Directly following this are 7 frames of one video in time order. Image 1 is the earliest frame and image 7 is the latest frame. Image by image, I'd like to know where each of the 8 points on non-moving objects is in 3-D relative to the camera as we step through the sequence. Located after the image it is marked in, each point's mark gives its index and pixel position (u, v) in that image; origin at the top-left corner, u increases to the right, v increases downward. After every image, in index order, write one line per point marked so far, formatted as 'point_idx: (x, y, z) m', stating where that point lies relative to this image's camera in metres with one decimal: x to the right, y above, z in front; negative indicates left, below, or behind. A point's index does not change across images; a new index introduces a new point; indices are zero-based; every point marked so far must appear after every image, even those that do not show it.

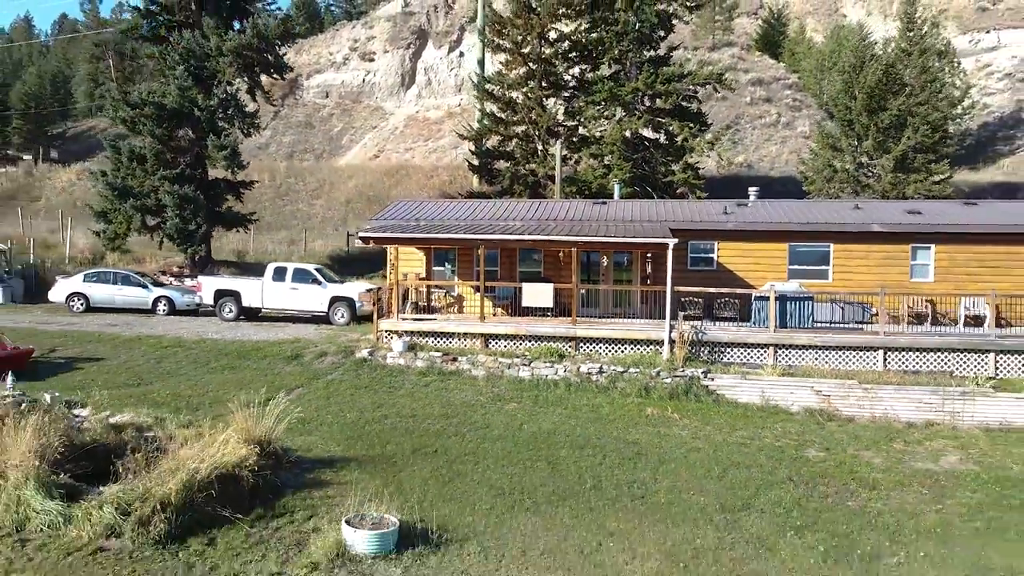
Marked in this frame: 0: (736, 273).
0: (+4.7, +0.3, +18.3) m
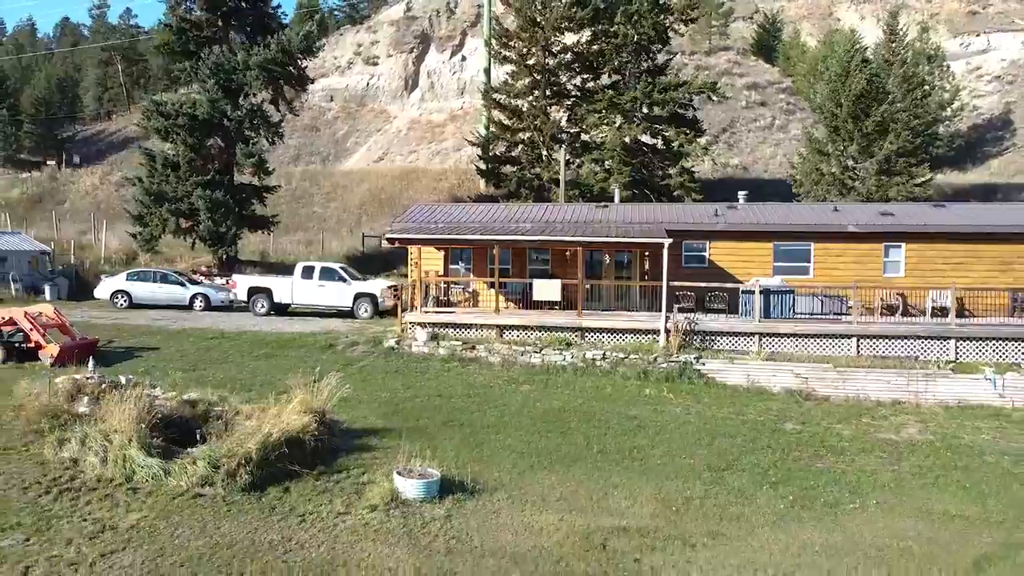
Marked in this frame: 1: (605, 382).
0: (+5.0, +0.4, +20.1) m
1: (+1.7, -1.8, +16.2) m
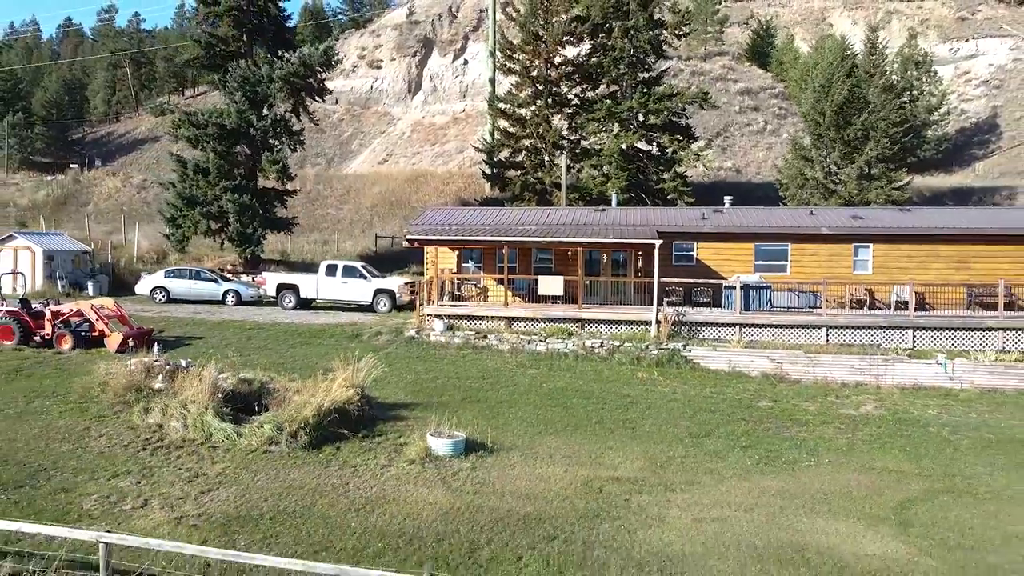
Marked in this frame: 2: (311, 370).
0: (+5.1, +0.5, +22.2) m
1: (+1.9, -1.7, +18.3) m
2: (-3.7, -1.5, +15.9) m
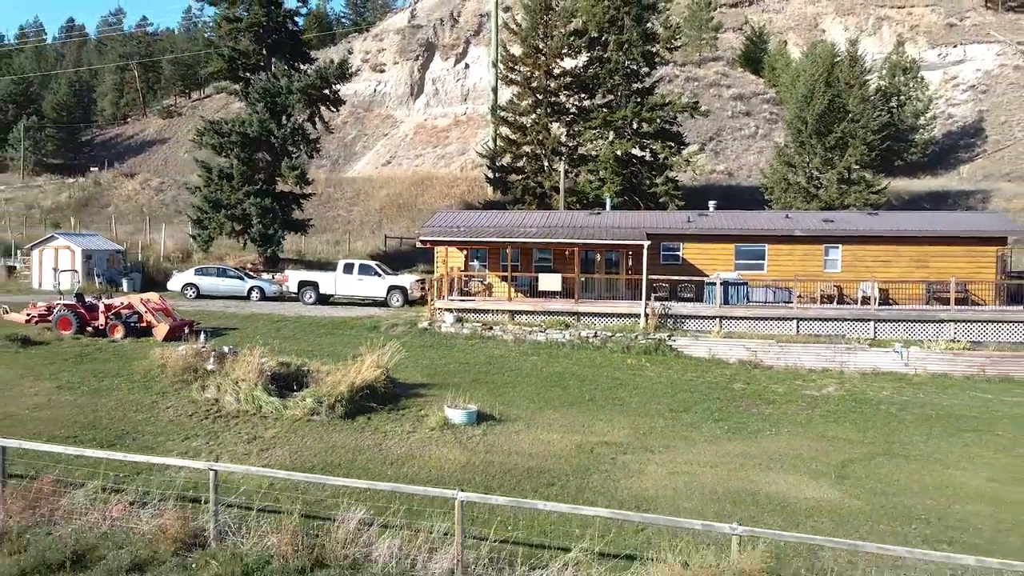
0: (+5.2, +0.6, +24.4) m
1: (+2.0, -1.6, +20.5) m
2: (-3.6, -1.4, +18.1) m
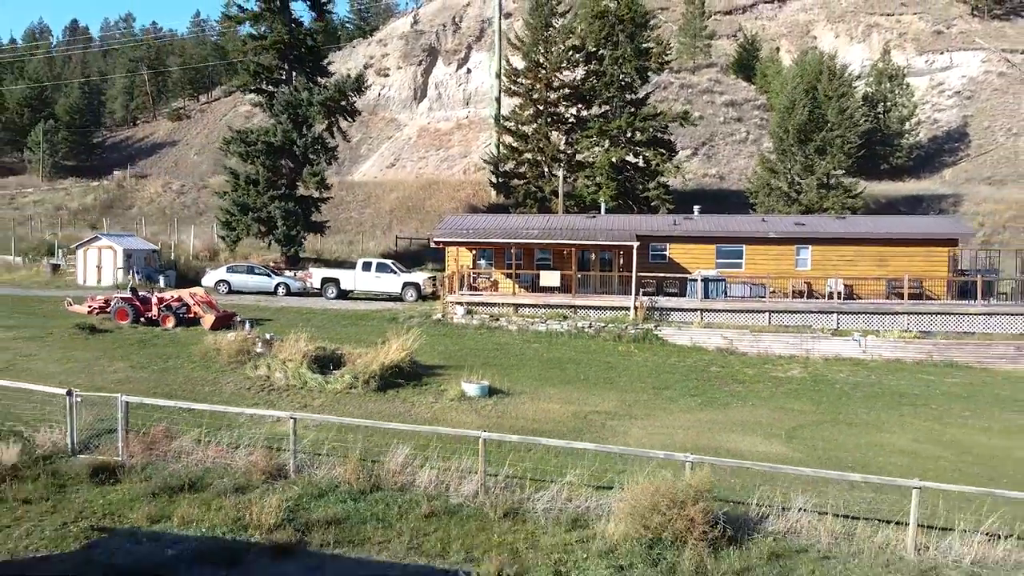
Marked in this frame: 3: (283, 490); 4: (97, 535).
0: (+5.3, +0.7, +27.1) m
1: (+2.1, -1.4, +23.1) m
2: (-3.5, -1.3, +20.8) m
3: (-2.9, -2.5, +10.8) m
4: (-4.6, -2.7, +9.6) m
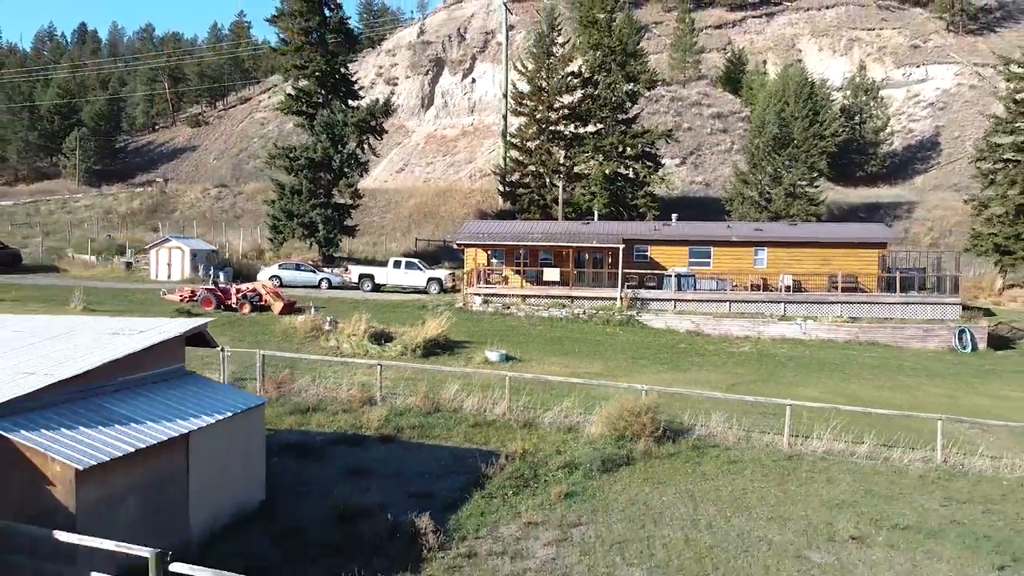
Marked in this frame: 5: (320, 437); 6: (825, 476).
0: (+5.6, +0.9, +32.6) m
1: (+2.4, -1.2, +28.7) m
2: (-3.2, -1.1, +26.3) m
3: (-2.5, -2.3, +16.3) m
4: (-4.3, -2.5, +15.1) m
5: (-3.3, -2.5, +14.8) m
6: (+5.1, -3.0, +14.1) m
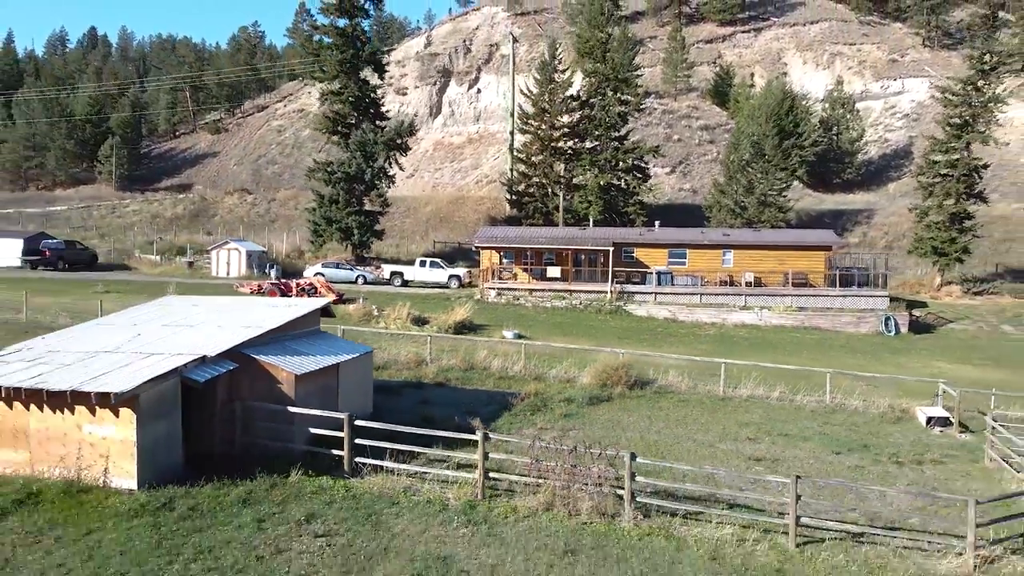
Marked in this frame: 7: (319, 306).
0: (+6.0, +1.1, +38.9) m
1: (+2.8, -1.0, +35.0) m
2: (-2.8, -0.8, +32.6) m
3: (-2.2, -2.1, +22.6) m
4: (-3.9, -2.3, +21.4) m
5: (-2.9, -2.3, +21.1) m
6: (+5.4, -2.8, +20.3) m
7: (-3.9, -0.4, +17.4) m
